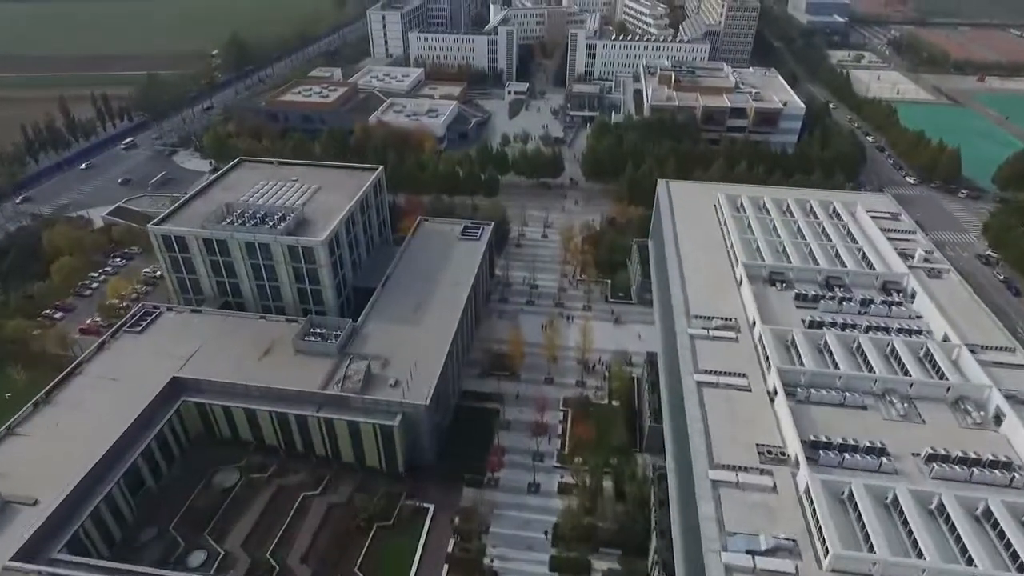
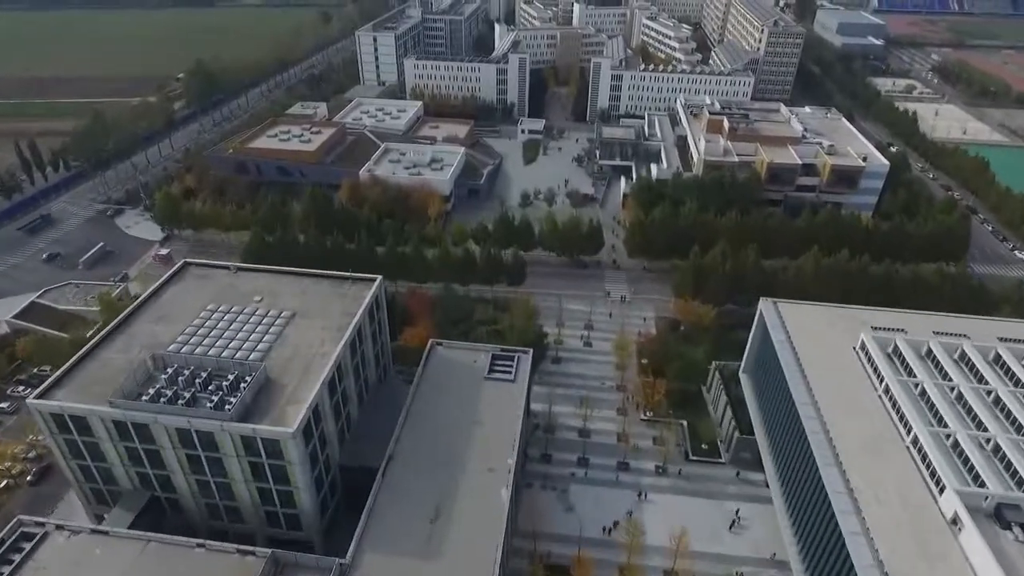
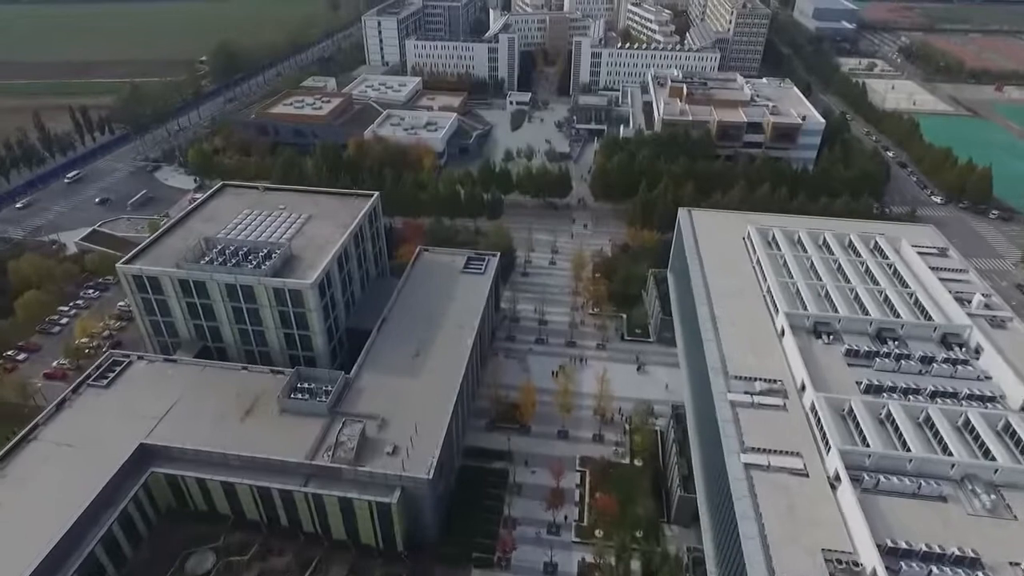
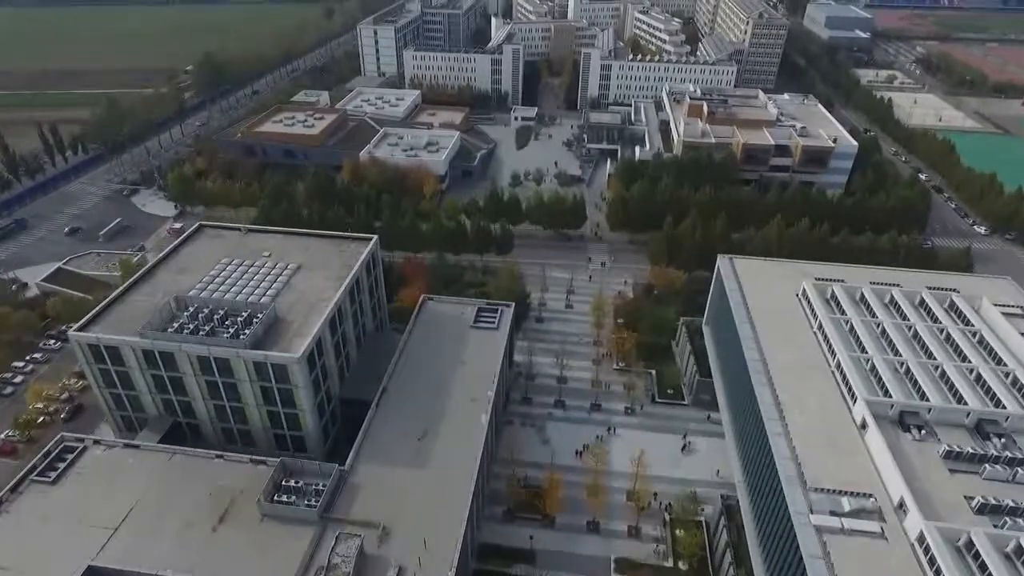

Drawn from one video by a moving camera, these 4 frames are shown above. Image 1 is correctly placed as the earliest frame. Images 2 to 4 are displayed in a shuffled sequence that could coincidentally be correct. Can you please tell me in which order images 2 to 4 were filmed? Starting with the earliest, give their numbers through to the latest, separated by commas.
3, 4, 2
